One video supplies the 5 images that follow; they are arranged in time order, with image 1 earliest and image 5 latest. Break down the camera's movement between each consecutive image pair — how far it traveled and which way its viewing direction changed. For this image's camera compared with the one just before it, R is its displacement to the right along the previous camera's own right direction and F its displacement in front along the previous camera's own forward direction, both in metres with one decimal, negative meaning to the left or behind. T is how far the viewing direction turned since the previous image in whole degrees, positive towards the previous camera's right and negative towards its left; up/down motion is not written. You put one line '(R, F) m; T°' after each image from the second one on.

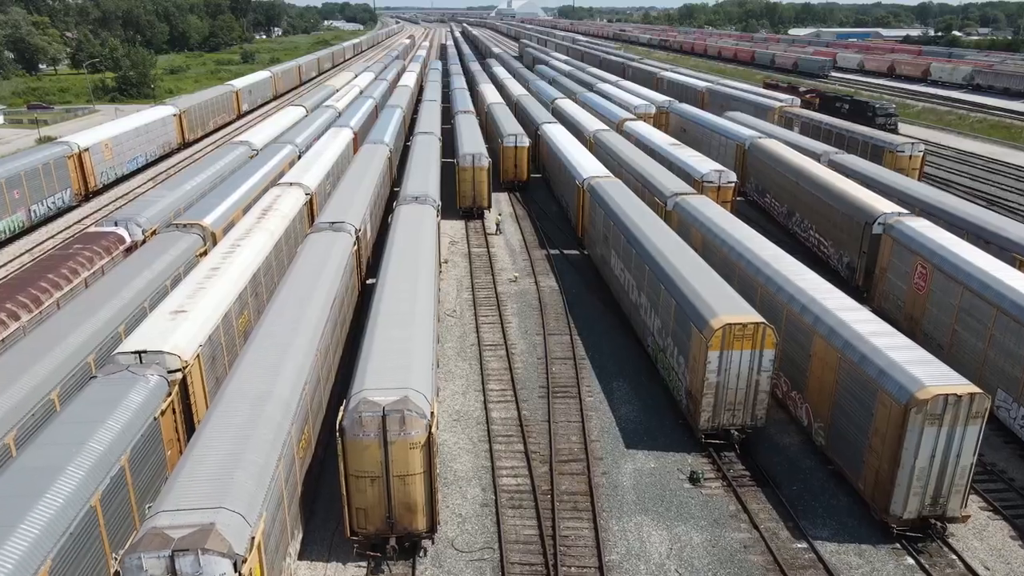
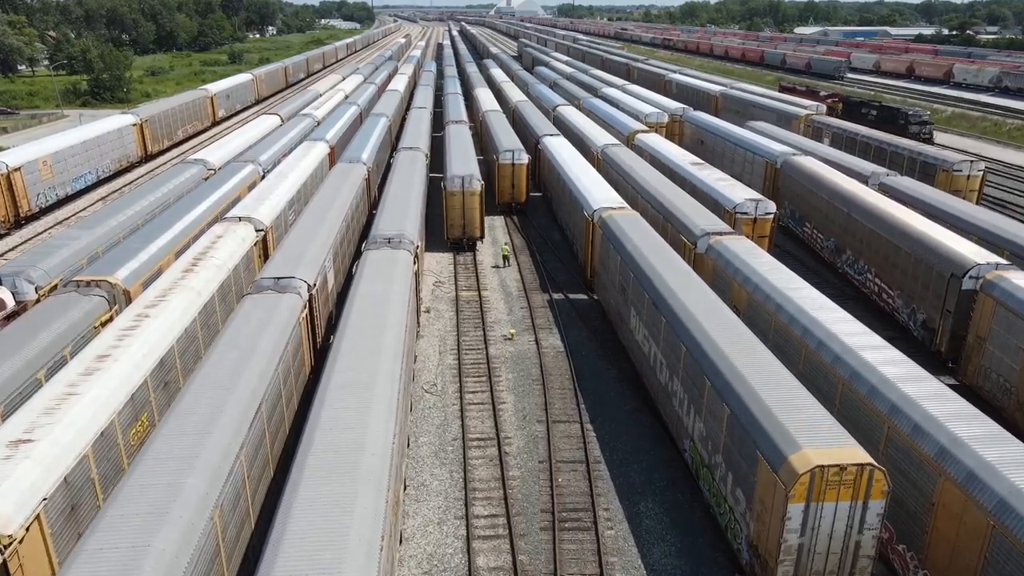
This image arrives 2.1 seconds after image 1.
(+0.1, +4.4) m; 0°
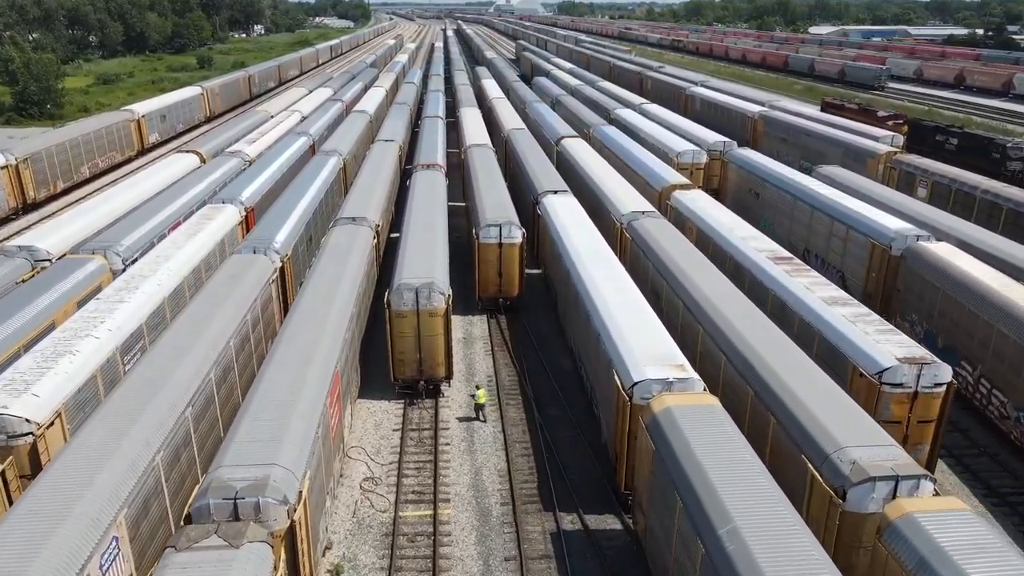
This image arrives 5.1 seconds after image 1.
(+0.4, +9.6) m; 0°
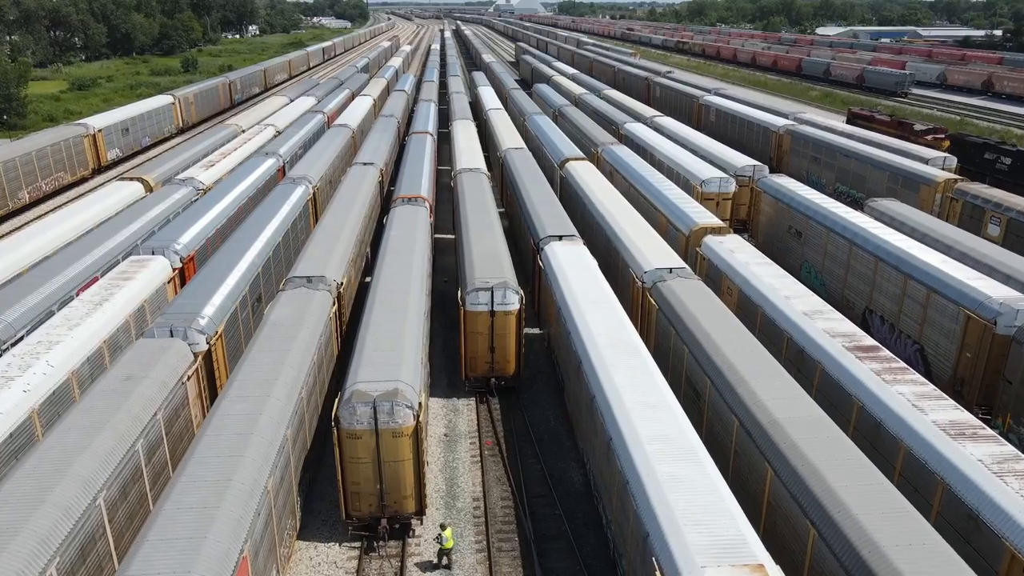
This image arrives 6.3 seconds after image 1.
(+0.1, +4.5) m; 0°
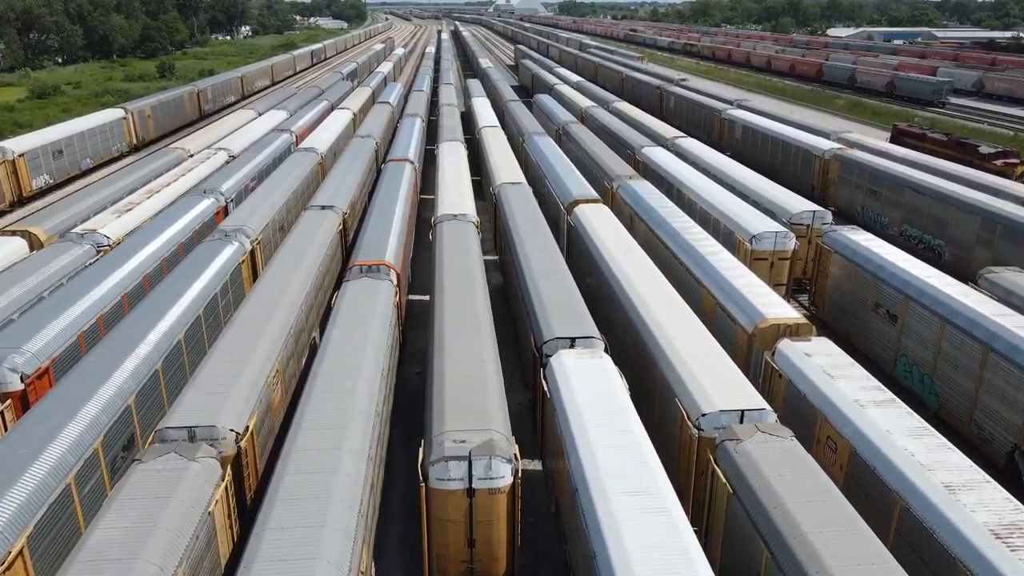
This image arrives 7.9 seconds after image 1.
(+0.2, +6.2) m; 0°
